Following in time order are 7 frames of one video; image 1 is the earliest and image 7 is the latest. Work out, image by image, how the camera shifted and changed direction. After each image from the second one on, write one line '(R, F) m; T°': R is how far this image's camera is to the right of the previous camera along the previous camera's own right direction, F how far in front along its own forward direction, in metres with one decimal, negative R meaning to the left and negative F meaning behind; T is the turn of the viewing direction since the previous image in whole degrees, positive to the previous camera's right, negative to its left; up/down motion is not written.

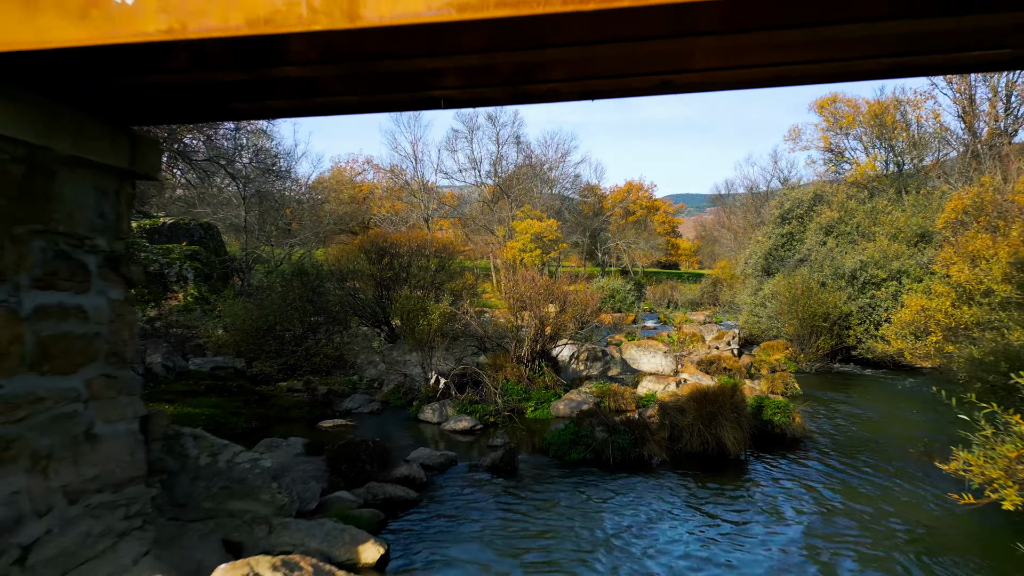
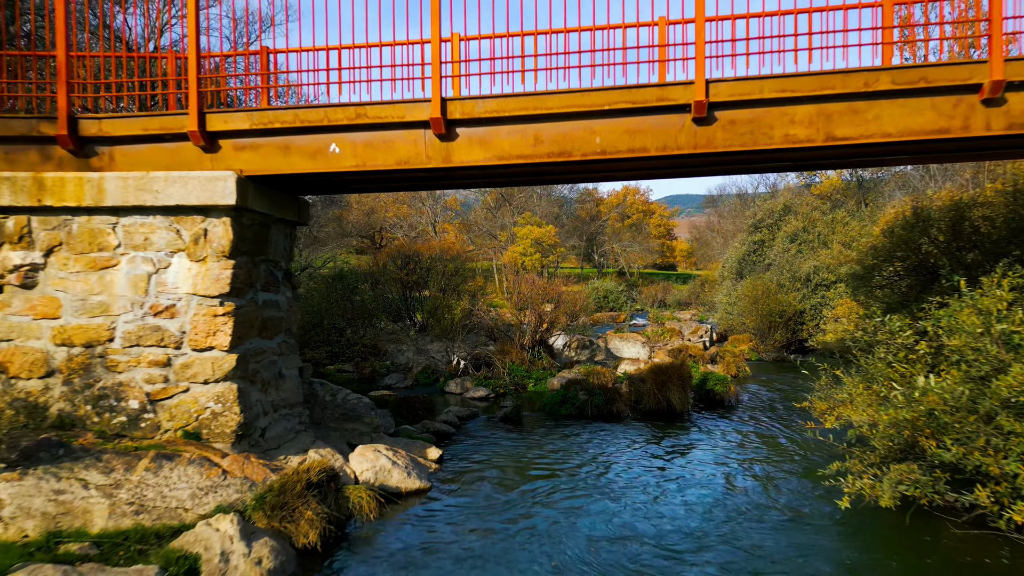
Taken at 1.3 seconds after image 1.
(-0.2, -2.9) m; 0°
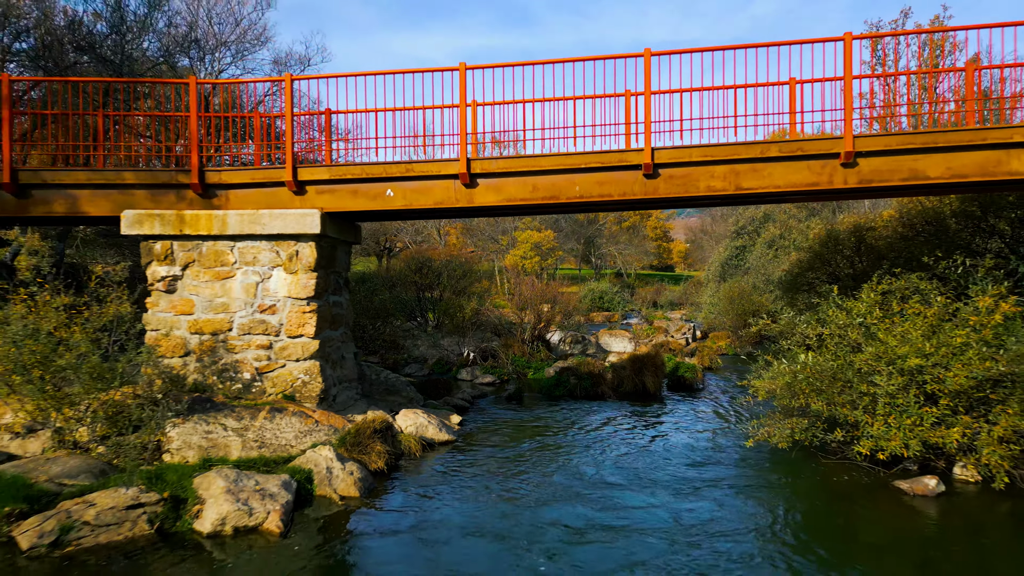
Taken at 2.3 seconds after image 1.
(-0.1, -2.3) m; 0°
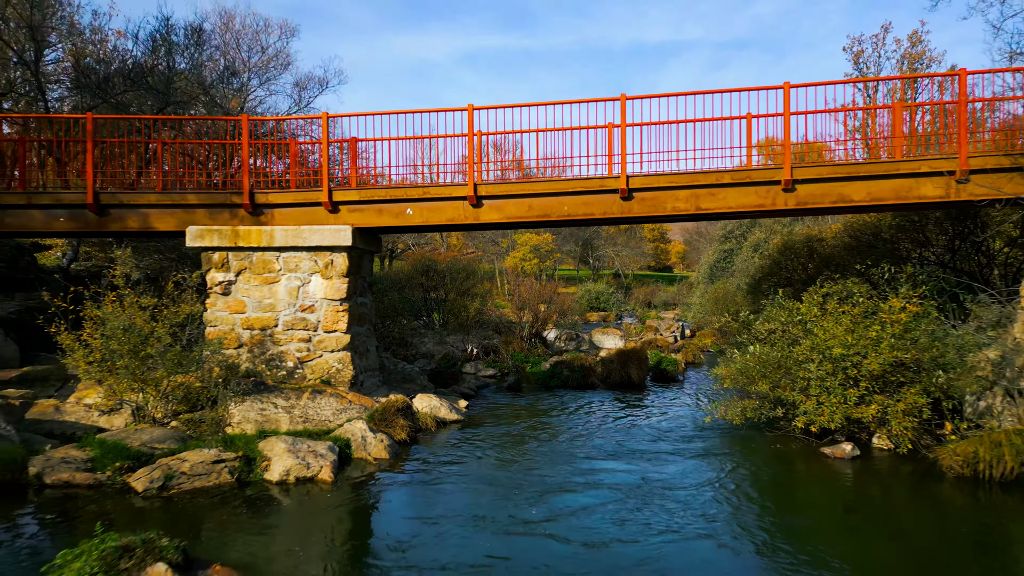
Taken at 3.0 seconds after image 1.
(0.0, -1.6) m; 0°
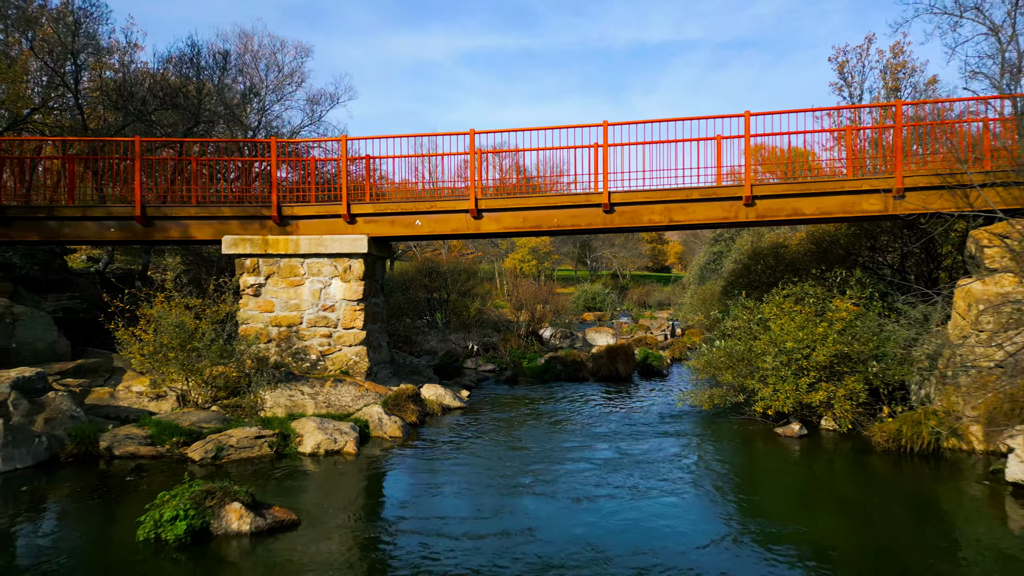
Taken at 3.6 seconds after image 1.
(+0.1, -1.3) m; 0°
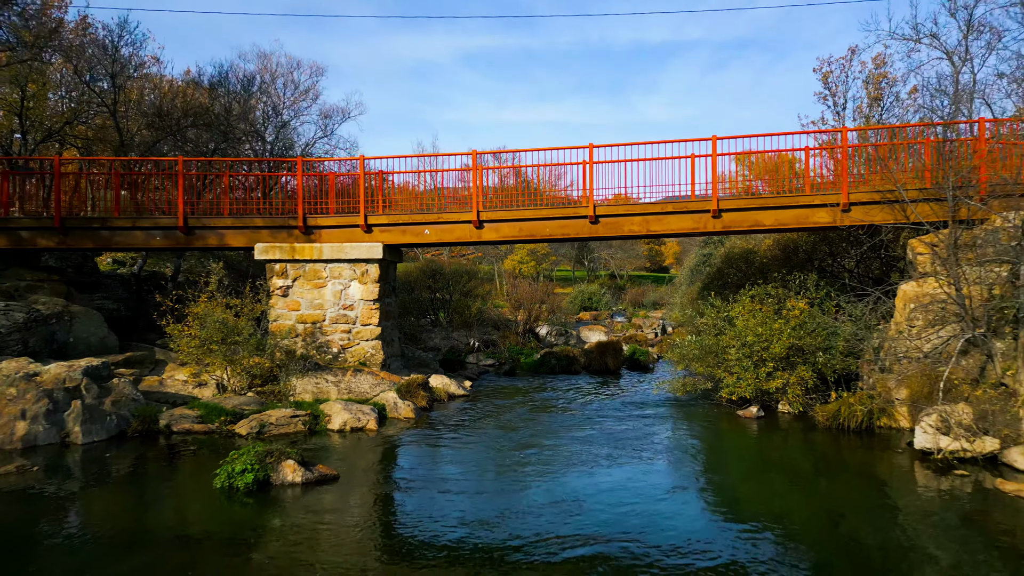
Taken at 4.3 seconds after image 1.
(+0.1, -1.5) m; 0°
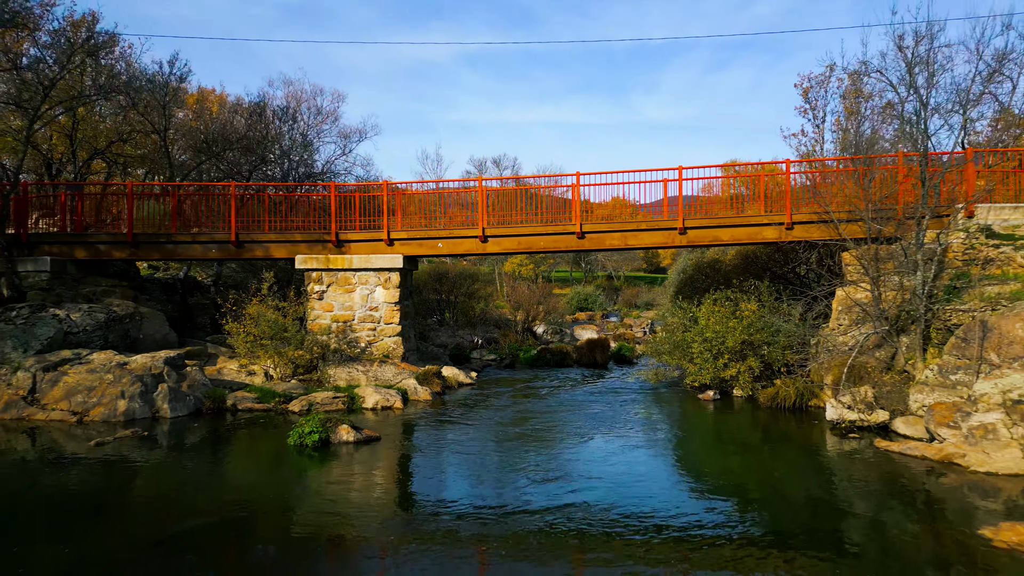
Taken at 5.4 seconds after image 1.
(0.0, -2.3) m; 0°
